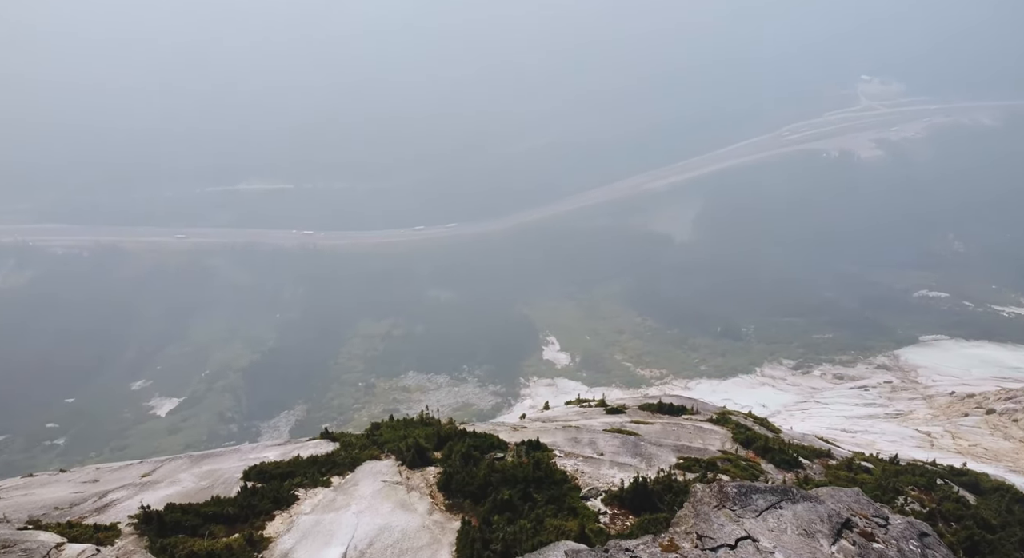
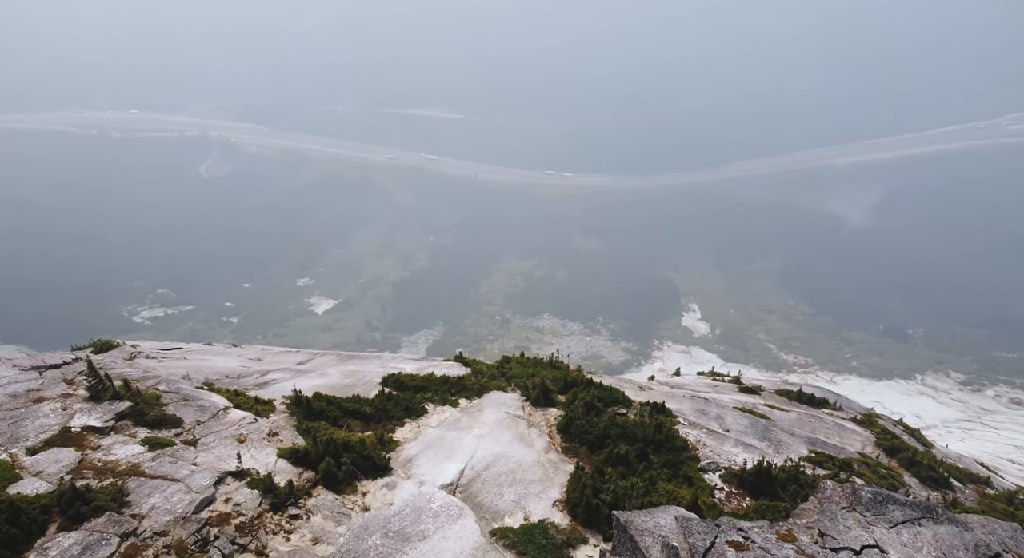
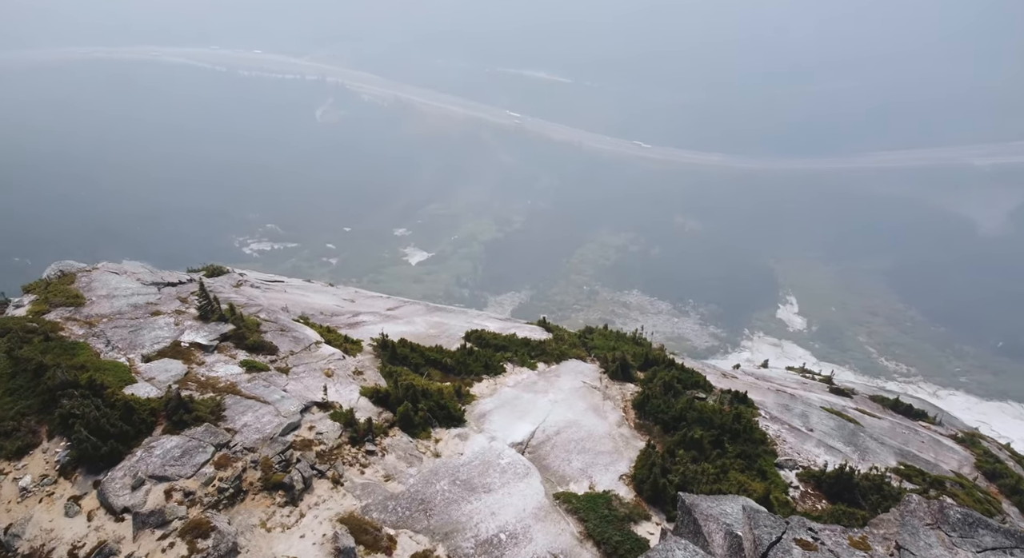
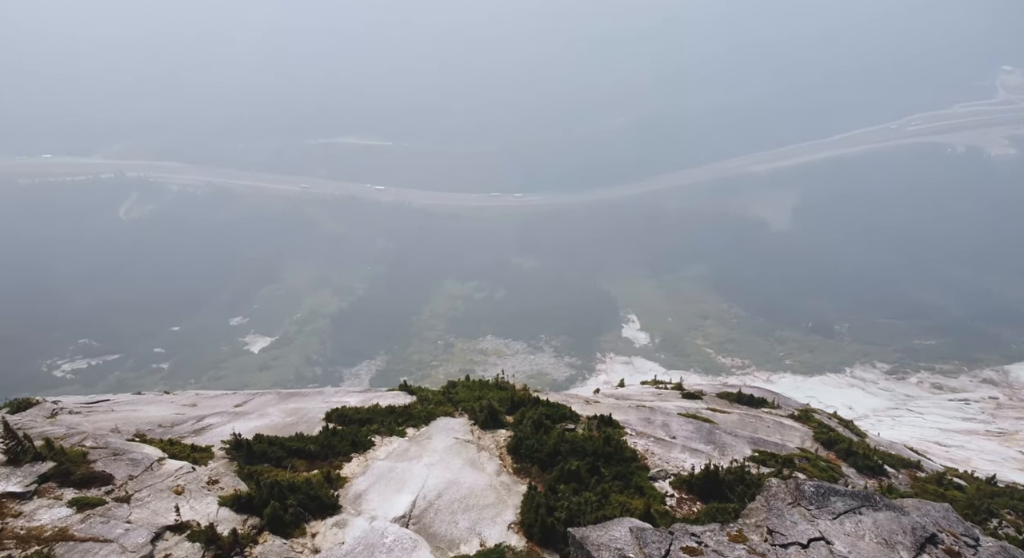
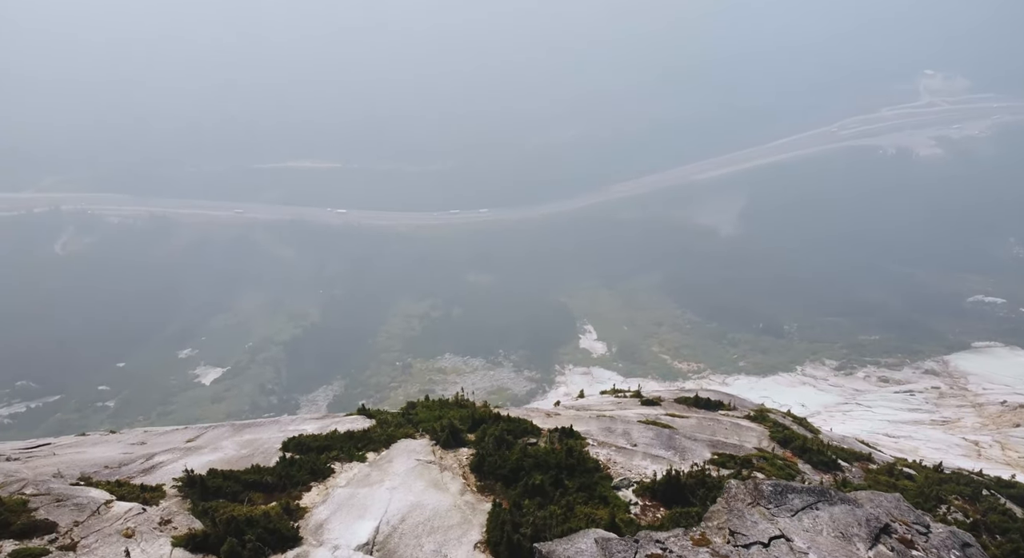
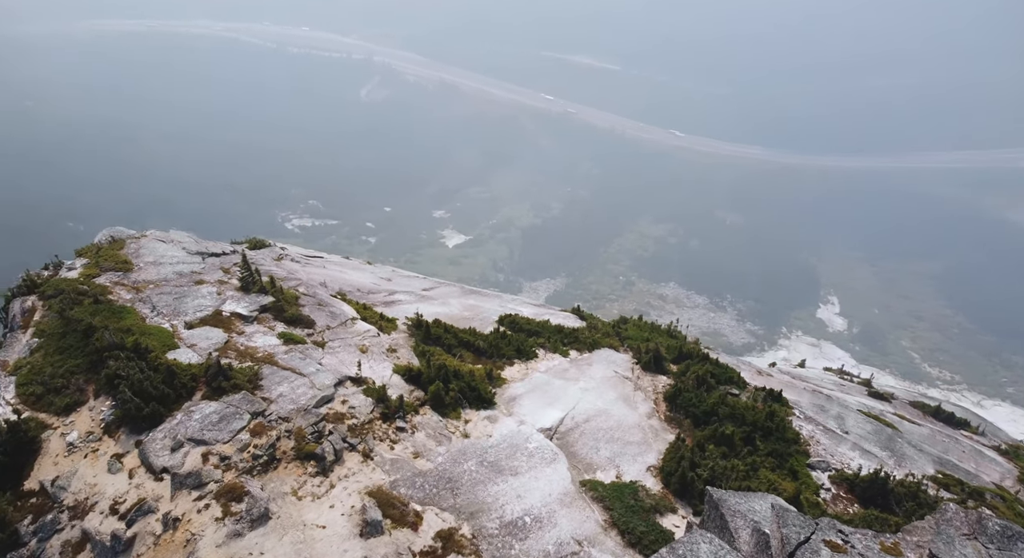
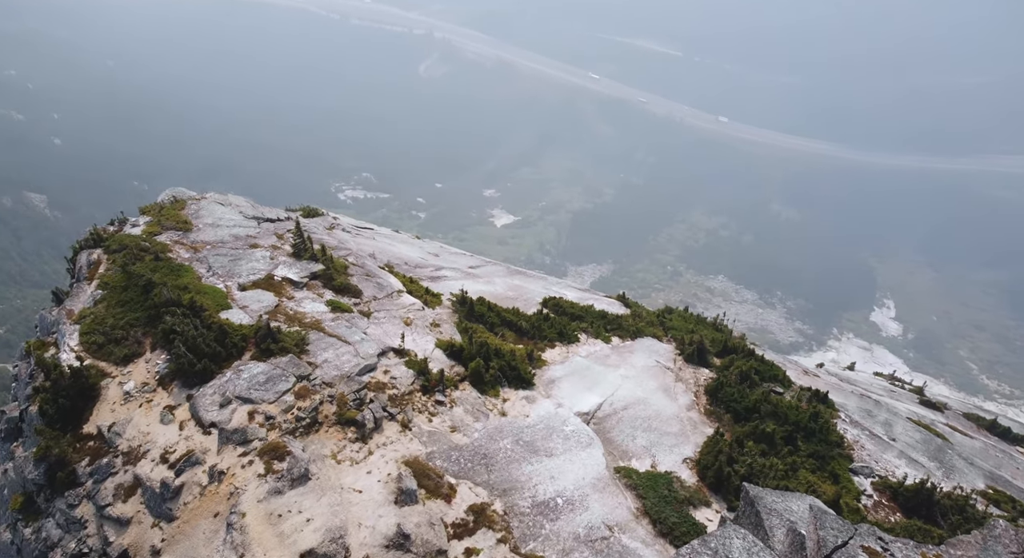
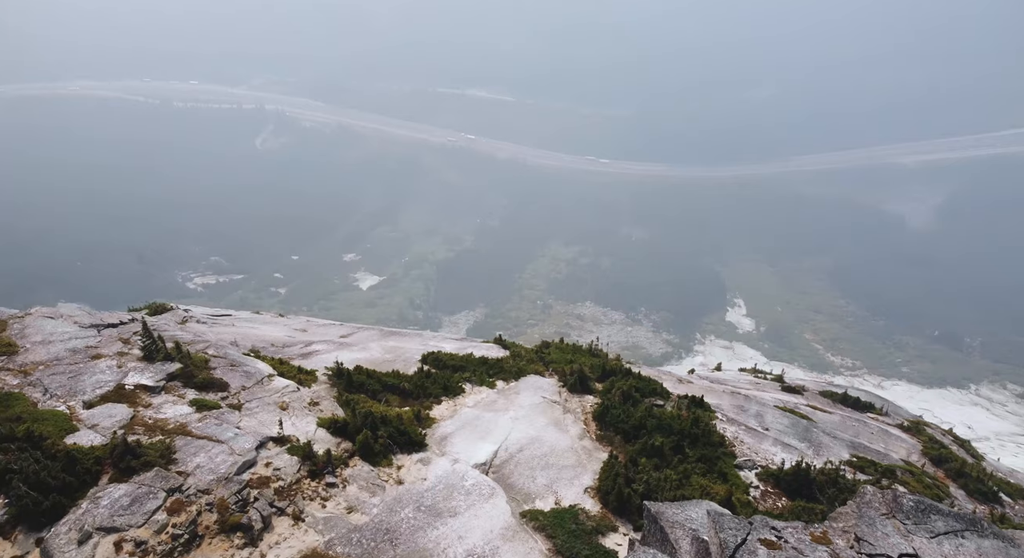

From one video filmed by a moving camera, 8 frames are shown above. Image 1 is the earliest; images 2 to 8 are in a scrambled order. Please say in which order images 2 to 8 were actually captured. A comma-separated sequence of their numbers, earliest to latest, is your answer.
5, 4, 2, 8, 3, 6, 7
